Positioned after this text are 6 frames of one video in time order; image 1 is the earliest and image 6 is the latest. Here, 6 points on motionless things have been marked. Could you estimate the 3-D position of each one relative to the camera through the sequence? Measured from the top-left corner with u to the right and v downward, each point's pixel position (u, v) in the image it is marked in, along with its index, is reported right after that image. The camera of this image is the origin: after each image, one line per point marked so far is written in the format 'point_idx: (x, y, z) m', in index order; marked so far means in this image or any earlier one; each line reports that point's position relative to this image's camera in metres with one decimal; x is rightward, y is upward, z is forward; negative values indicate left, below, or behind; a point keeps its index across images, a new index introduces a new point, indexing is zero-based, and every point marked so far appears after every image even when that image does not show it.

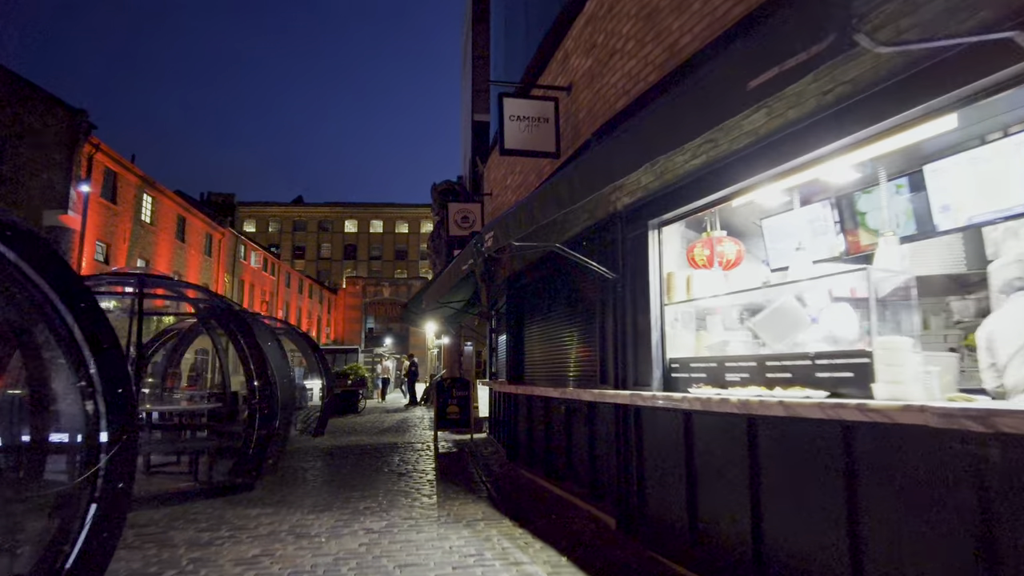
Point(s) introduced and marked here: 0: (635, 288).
0: (+1.0, 0.0, +5.3) m
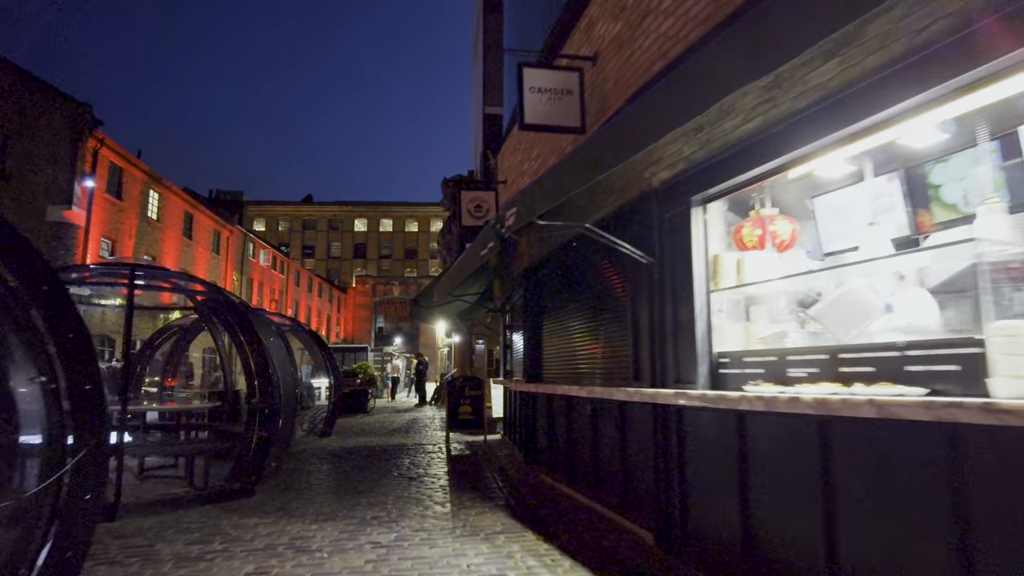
0: (+1.2, +0.1, +4.7) m
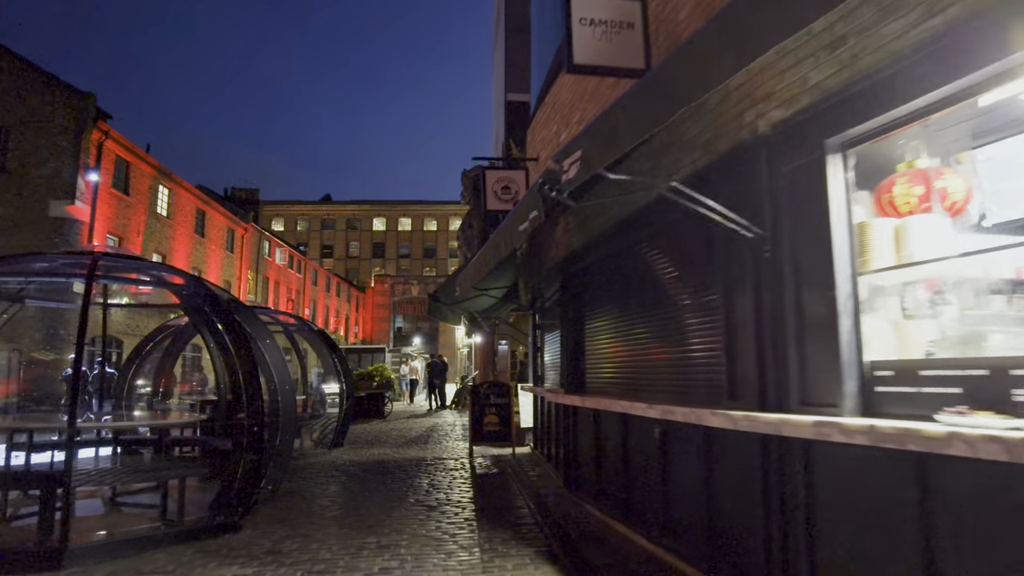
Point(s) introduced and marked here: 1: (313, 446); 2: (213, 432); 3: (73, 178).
0: (+1.5, +0.2, +3.4) m
1: (-3.5, -2.8, +11.5) m
2: (-3.8, -1.9, +8.3) m
3: (-12.9, +3.3, +19.2) m
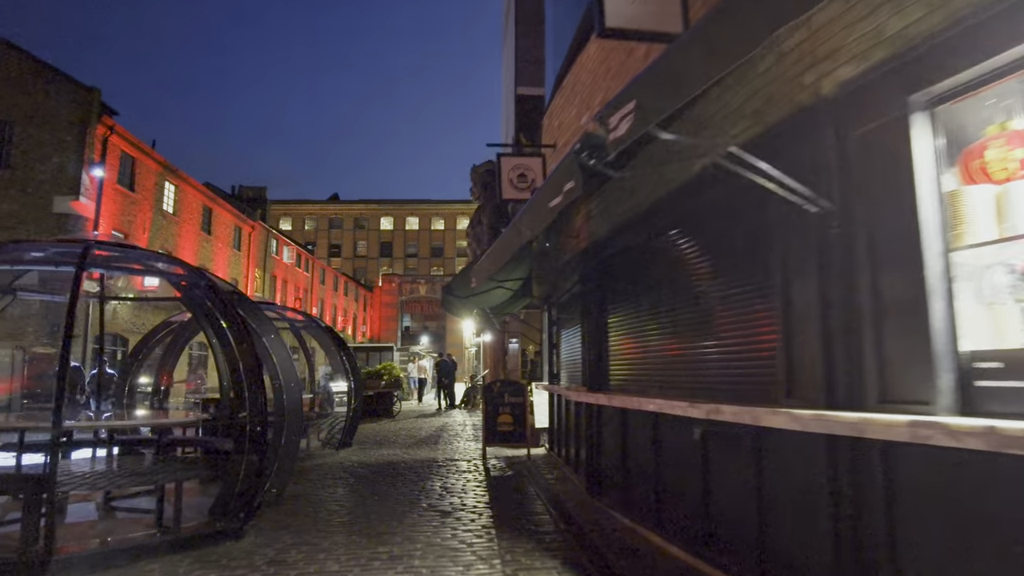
0: (+1.6, +0.3, +2.9) m
1: (-3.3, -2.7, +11.1) m
2: (-3.6, -1.8, +8.0) m
3: (-12.6, +3.3, +18.9) m
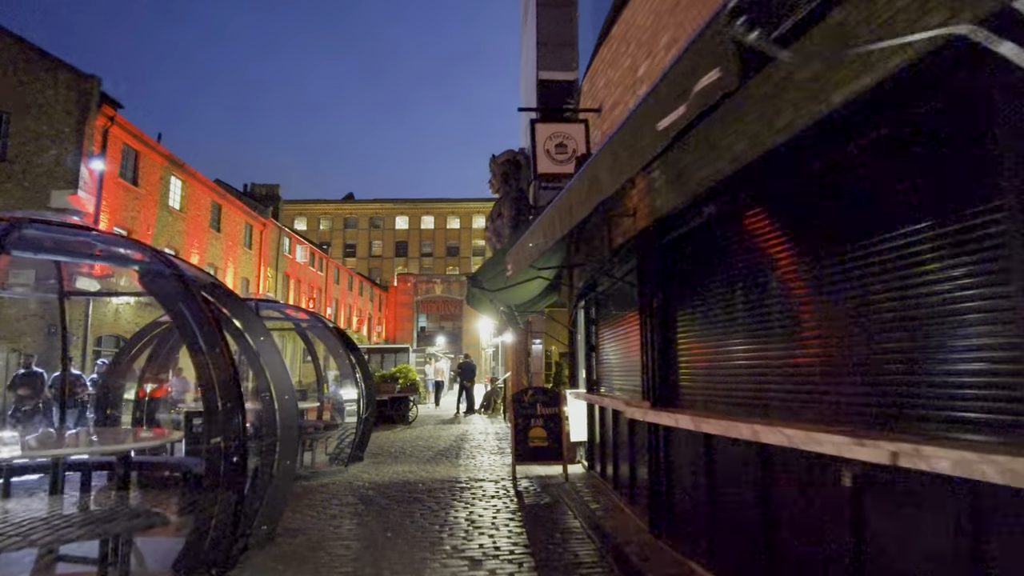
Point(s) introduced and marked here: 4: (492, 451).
0: (+1.9, +0.4, +1.6) m
1: (-2.8, -2.6, +9.9) m
2: (-3.2, -1.7, +6.8) m
3: (-12.0, +3.4, +17.9) m
4: (-0.3, -2.8, +11.0) m
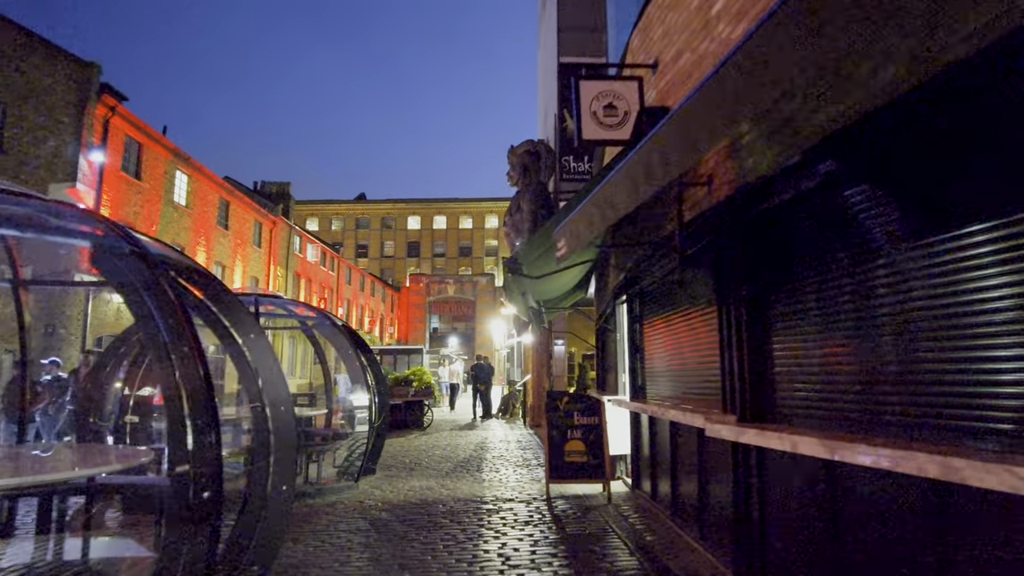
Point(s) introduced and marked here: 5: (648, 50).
0: (+2.1, +0.5, +0.5) m
1: (-2.4, -2.5, +8.9) m
2: (-2.9, -1.6, +5.8) m
3: (-11.5, +3.4, +17.1) m
4: (+0.1, -2.7, +9.9) m
5: (+1.2, +2.2, +6.0) m
